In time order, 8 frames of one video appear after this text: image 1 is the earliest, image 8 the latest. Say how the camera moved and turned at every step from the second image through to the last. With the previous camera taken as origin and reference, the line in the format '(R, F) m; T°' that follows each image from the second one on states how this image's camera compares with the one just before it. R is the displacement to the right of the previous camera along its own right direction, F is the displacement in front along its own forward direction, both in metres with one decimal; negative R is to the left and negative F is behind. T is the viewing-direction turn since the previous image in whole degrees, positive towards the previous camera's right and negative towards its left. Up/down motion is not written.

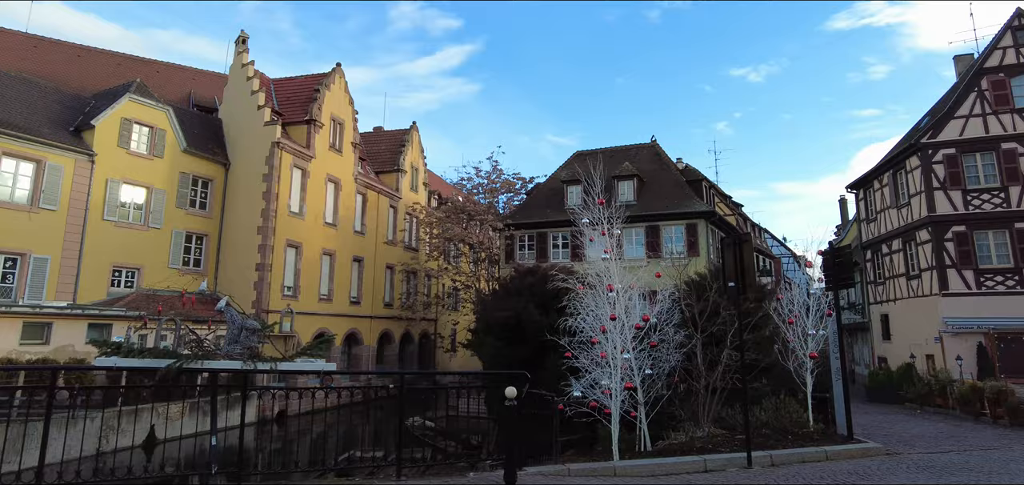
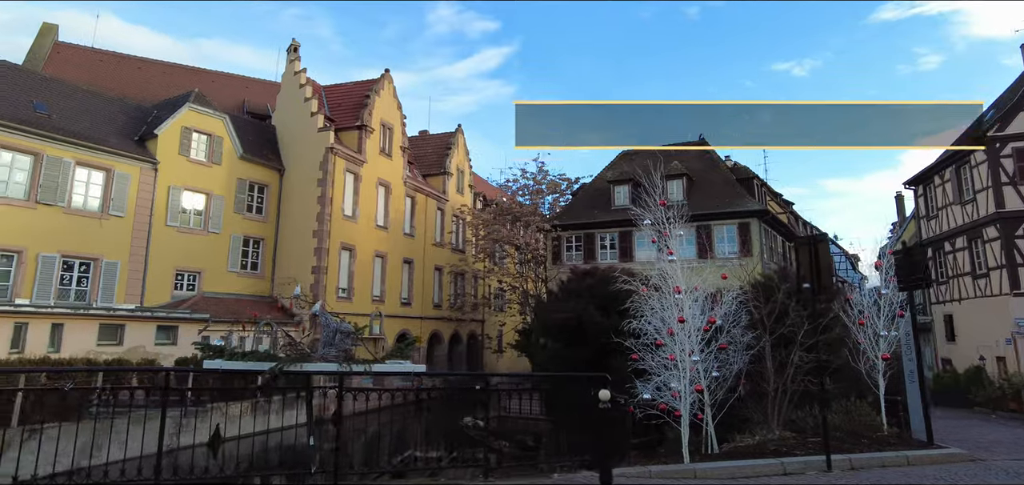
(-0.4, -0.1) m; -3°
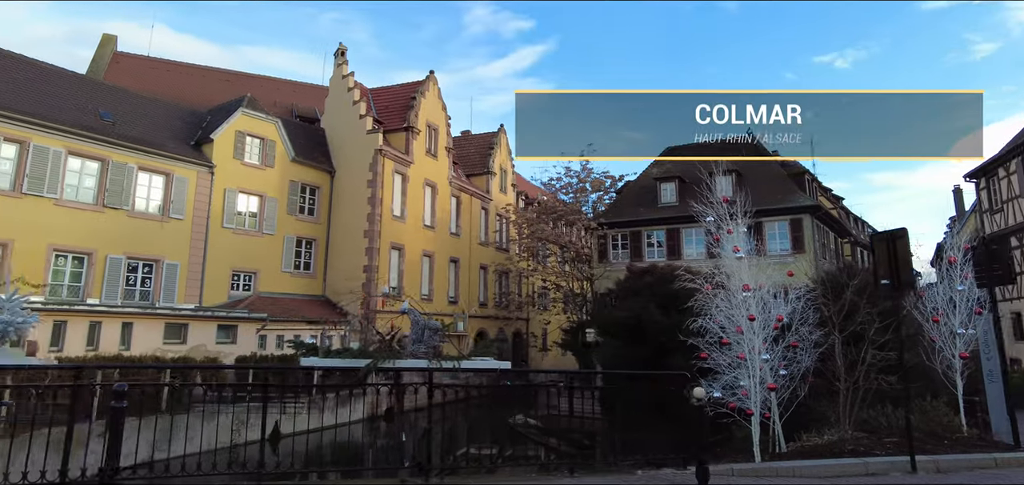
(-0.4, 0.0) m; -3°
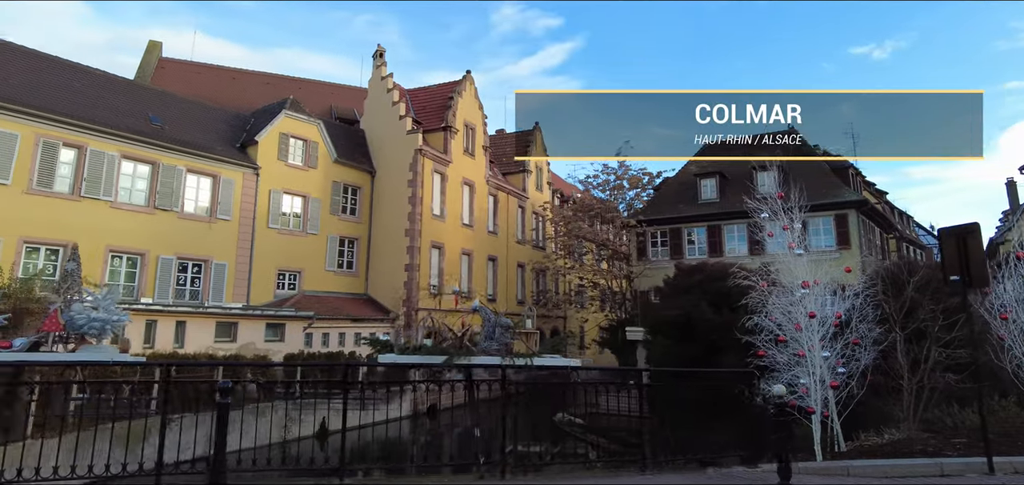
(-0.3, 0.0) m; -3°
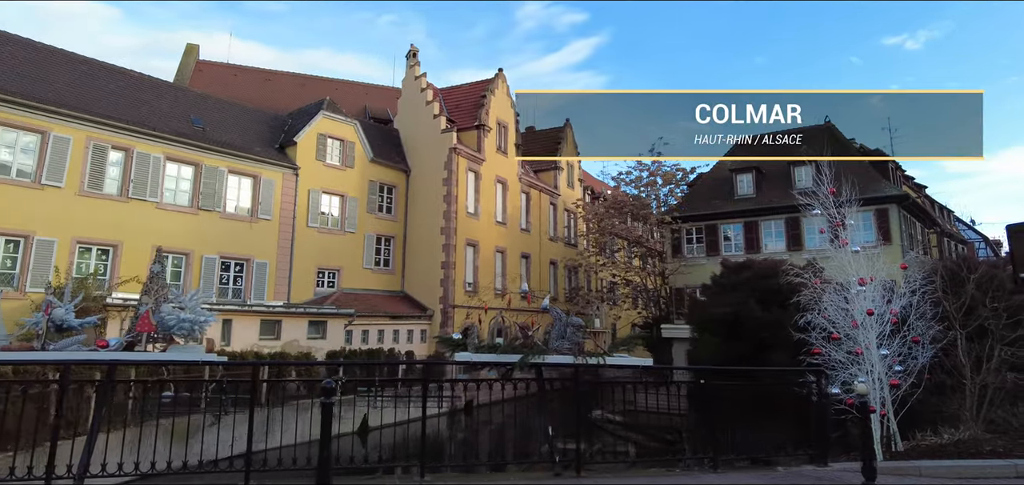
(-0.4, -0.1) m; -2°
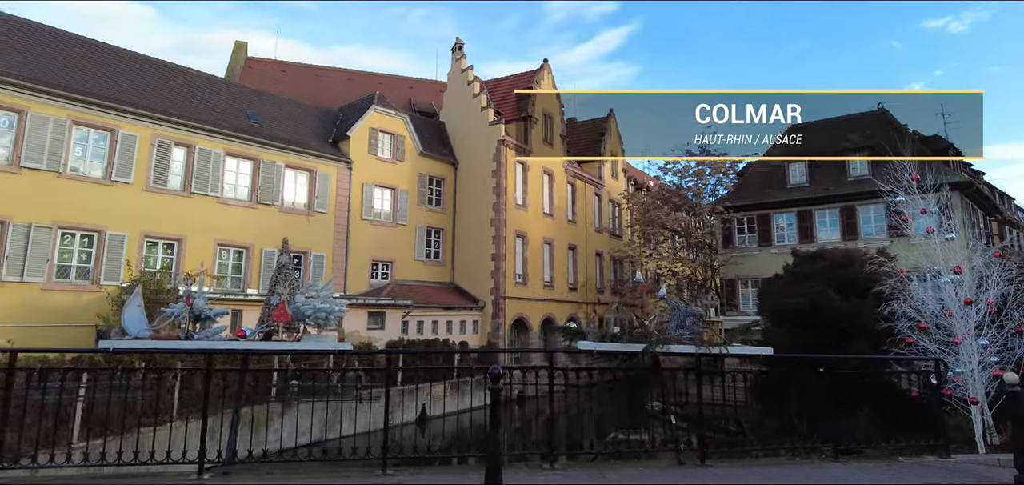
(-0.7, 0.0) m; -3°
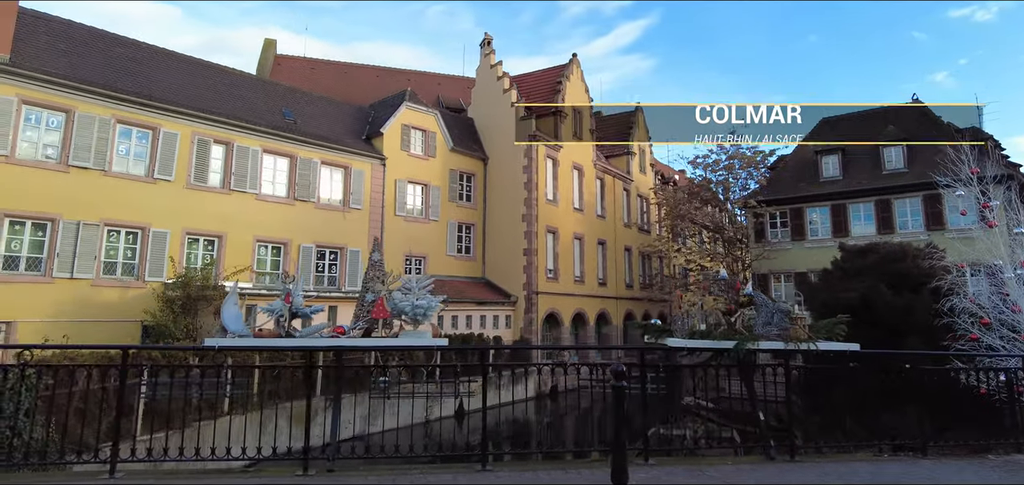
(-0.6, 0.0) m; -1°
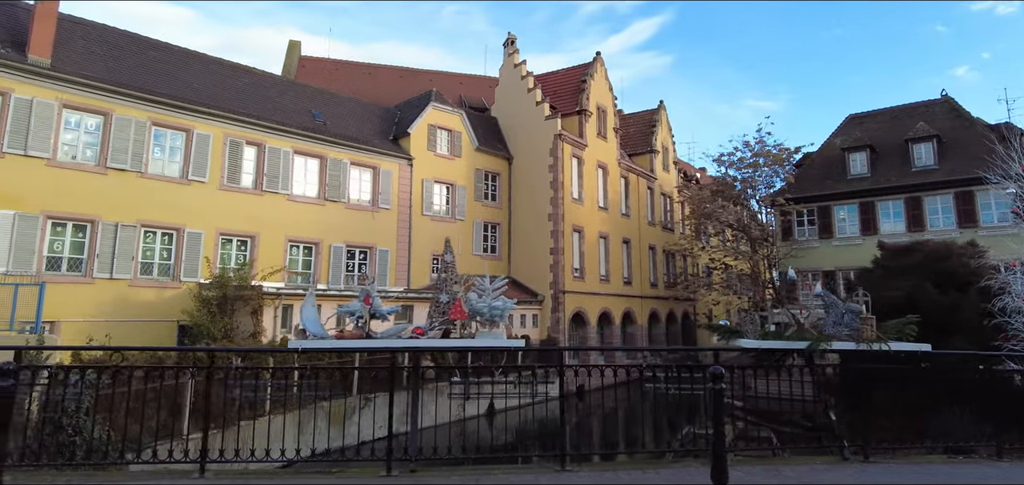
(-0.5, 0.0) m; -1°
